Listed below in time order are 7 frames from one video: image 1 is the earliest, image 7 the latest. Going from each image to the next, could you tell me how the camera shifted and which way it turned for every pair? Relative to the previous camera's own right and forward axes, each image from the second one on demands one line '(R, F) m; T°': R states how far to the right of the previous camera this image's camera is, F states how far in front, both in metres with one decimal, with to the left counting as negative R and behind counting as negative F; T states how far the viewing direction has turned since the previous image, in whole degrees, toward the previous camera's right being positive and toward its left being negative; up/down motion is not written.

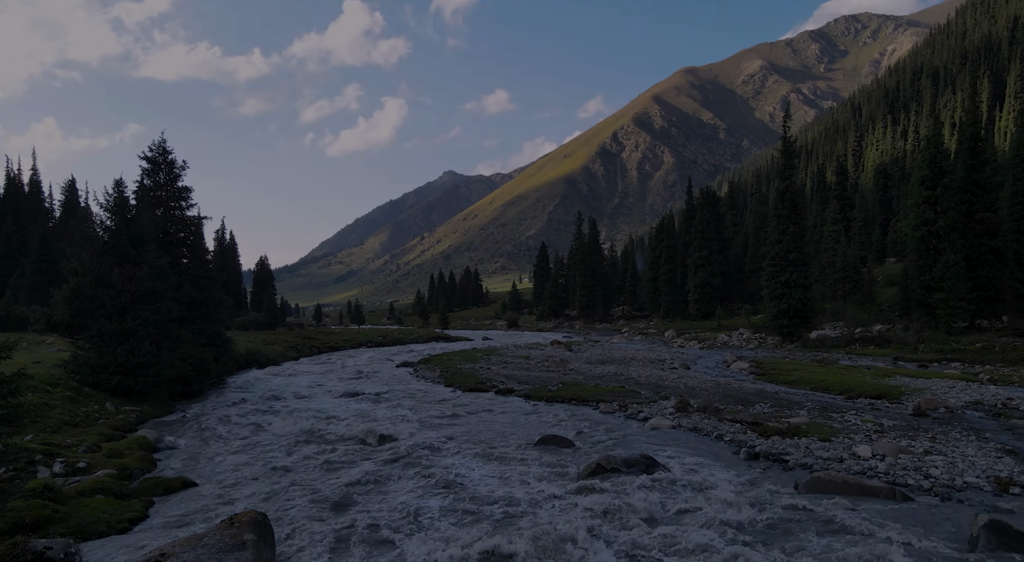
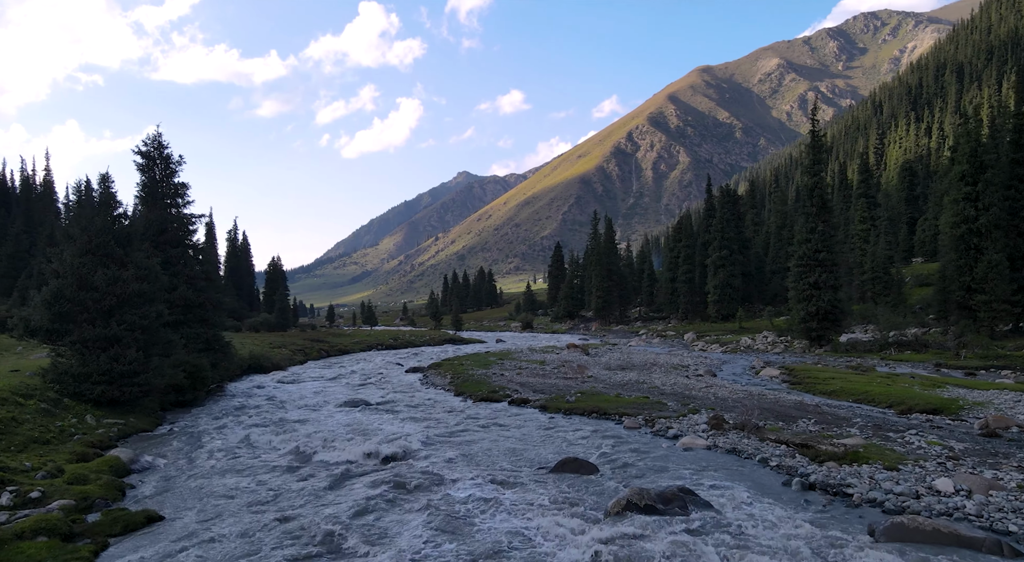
(0.0, +3.0) m; -1°
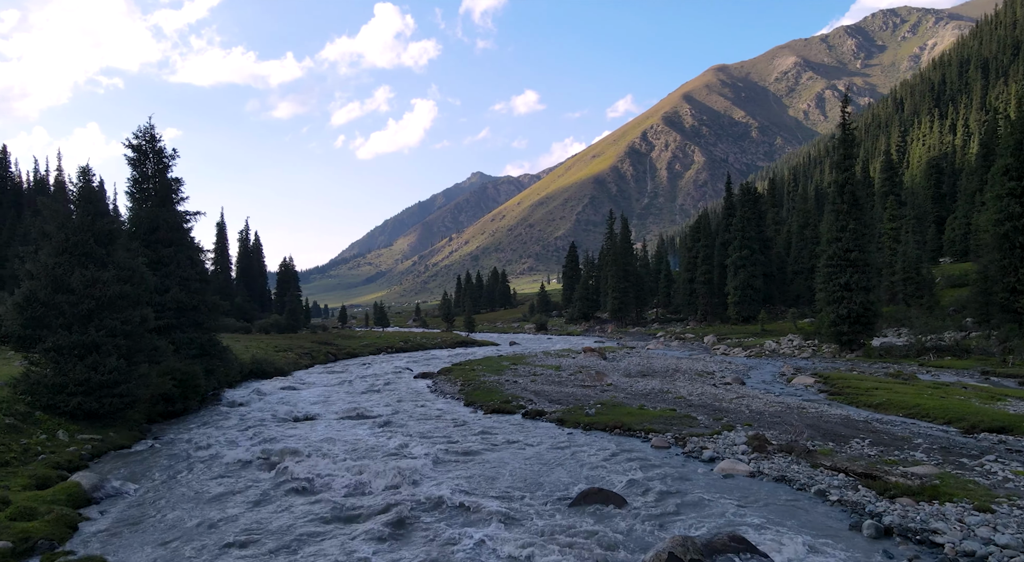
(0.0, +3.2) m; -1°
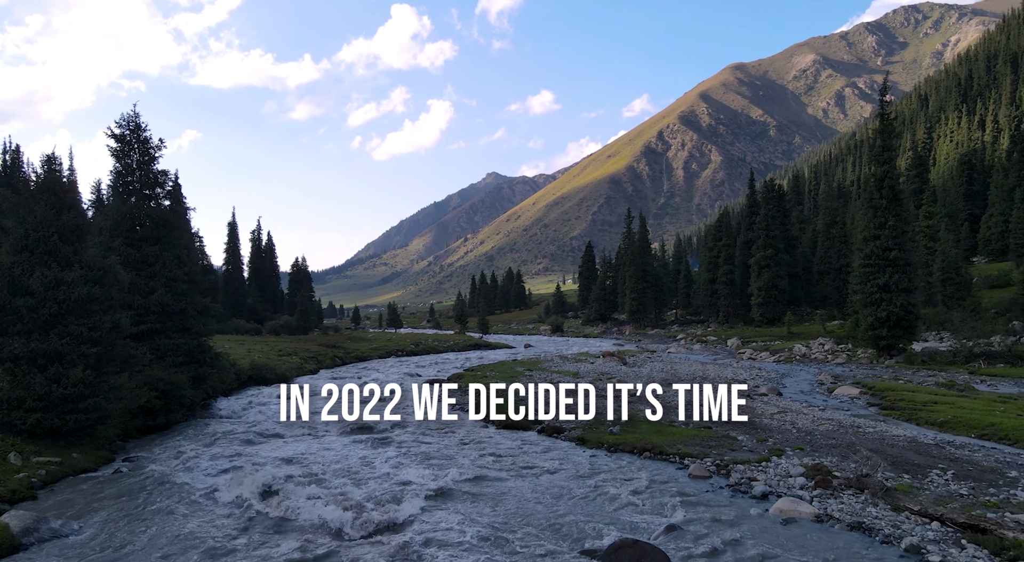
(0.0, +3.8) m; -1°
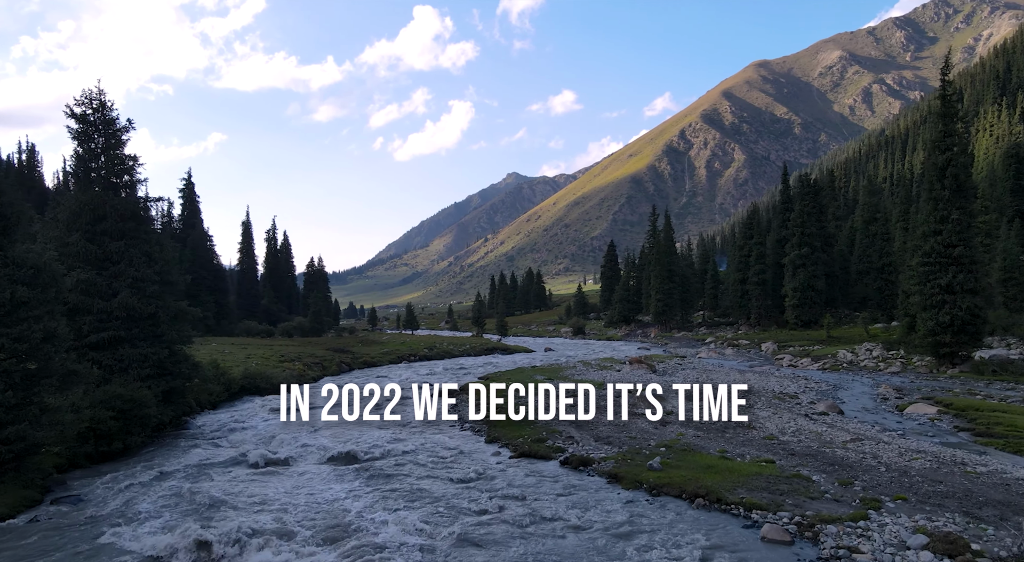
(+0.1, +5.6) m; -2°
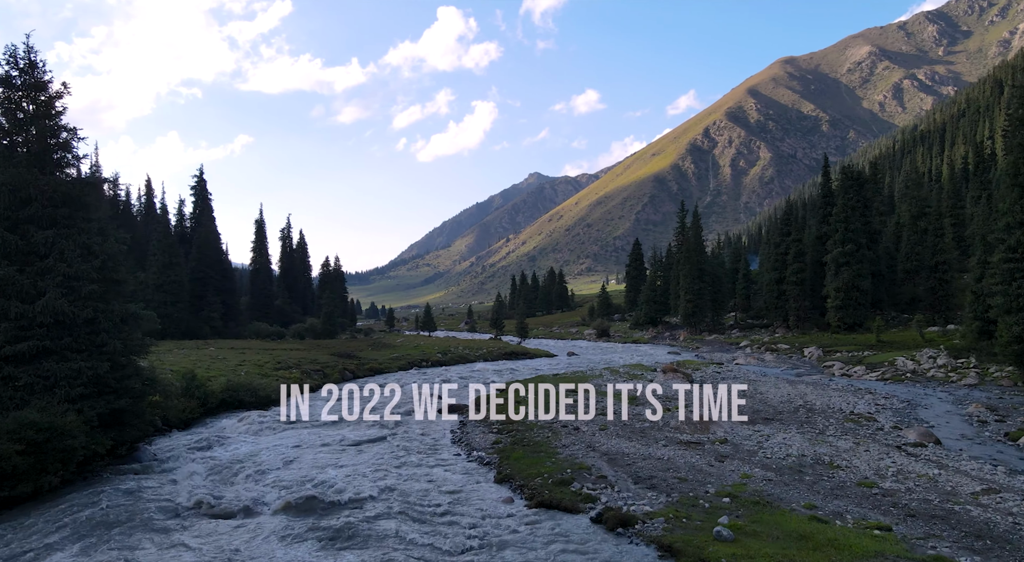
(+0.2, +6.8) m; -2°
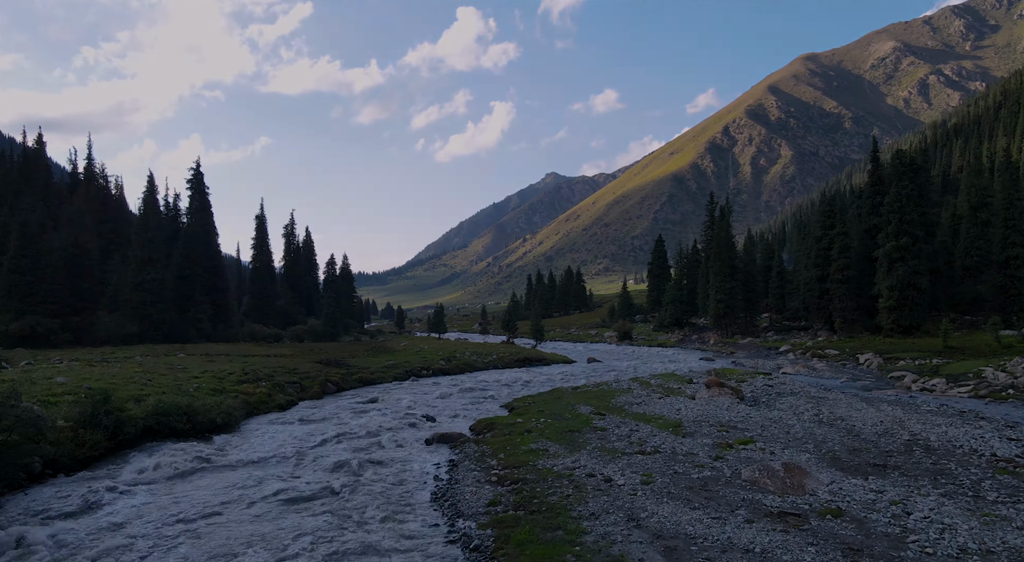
(+0.4, +10.4) m; -1°
